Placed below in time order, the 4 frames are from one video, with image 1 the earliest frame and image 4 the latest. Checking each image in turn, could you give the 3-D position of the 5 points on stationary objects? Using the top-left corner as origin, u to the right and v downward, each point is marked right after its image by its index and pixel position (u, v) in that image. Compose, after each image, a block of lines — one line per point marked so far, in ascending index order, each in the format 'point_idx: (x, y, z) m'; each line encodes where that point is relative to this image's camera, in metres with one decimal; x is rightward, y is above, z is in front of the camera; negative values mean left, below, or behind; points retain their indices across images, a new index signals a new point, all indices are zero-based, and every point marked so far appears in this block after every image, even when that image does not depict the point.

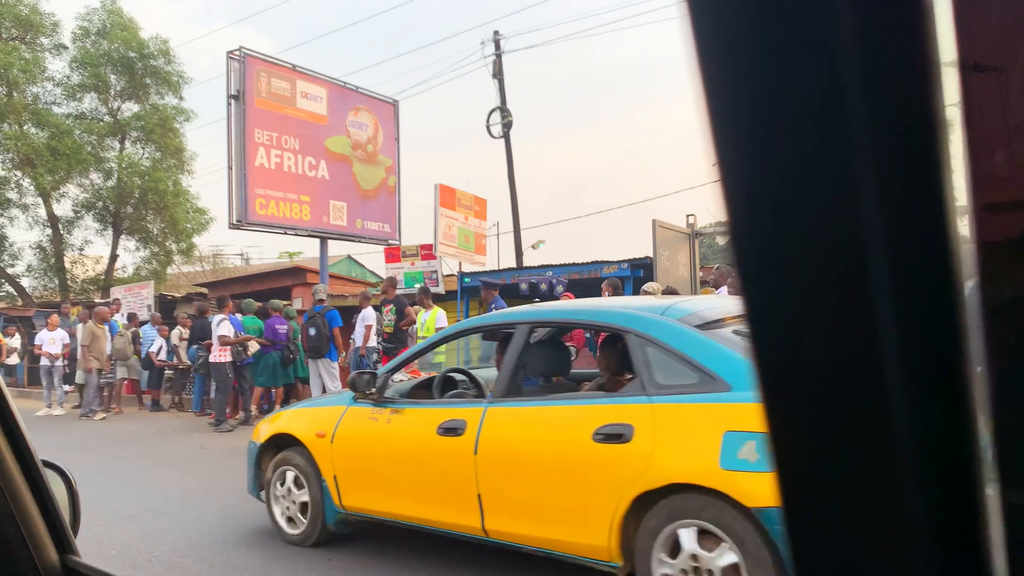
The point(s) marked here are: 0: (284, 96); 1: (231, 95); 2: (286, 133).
0: (-4.2, +3.5, +15.0) m
1: (-4.9, +3.3, +14.1) m
2: (-4.1, +2.9, +15.0) m
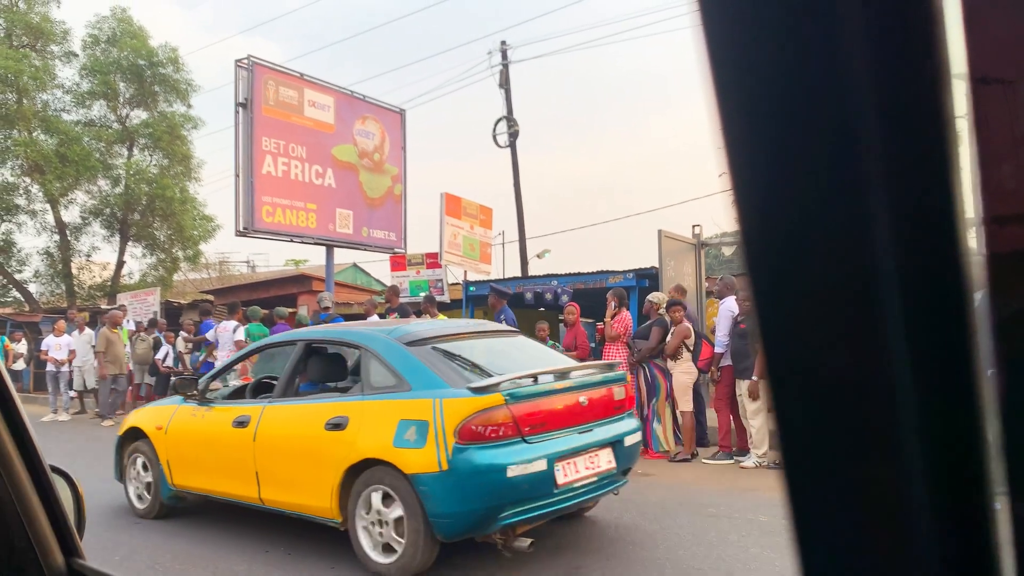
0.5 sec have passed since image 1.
0: (-4.1, +3.4, +15.1) m
1: (-4.8, +3.2, +14.2) m
2: (-4.0, +2.7, +15.1) m
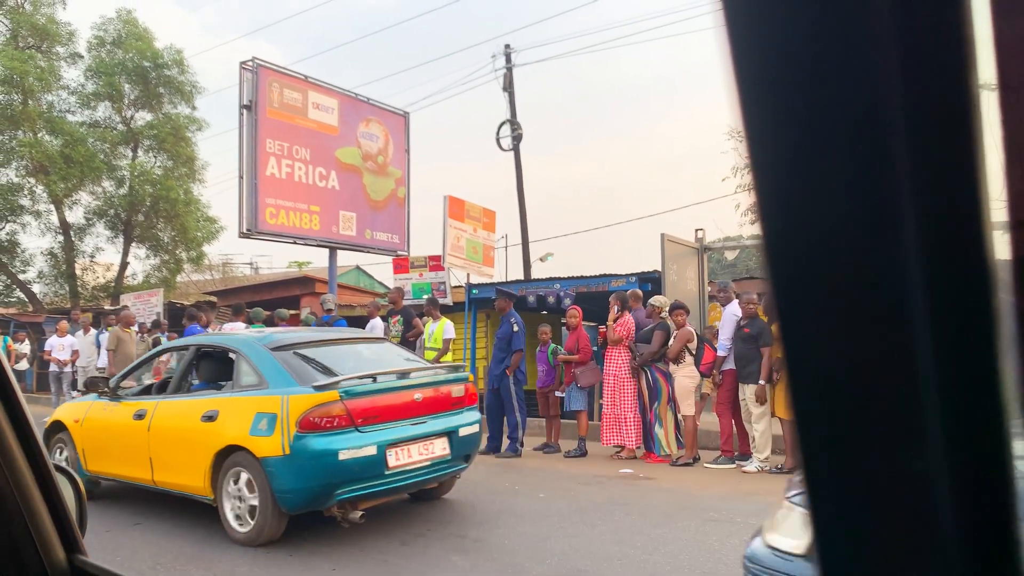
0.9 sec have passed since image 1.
0: (-4.0, +3.4, +15.1) m
1: (-4.7, +3.2, +14.2) m
2: (-4.0, +2.7, +15.1) m
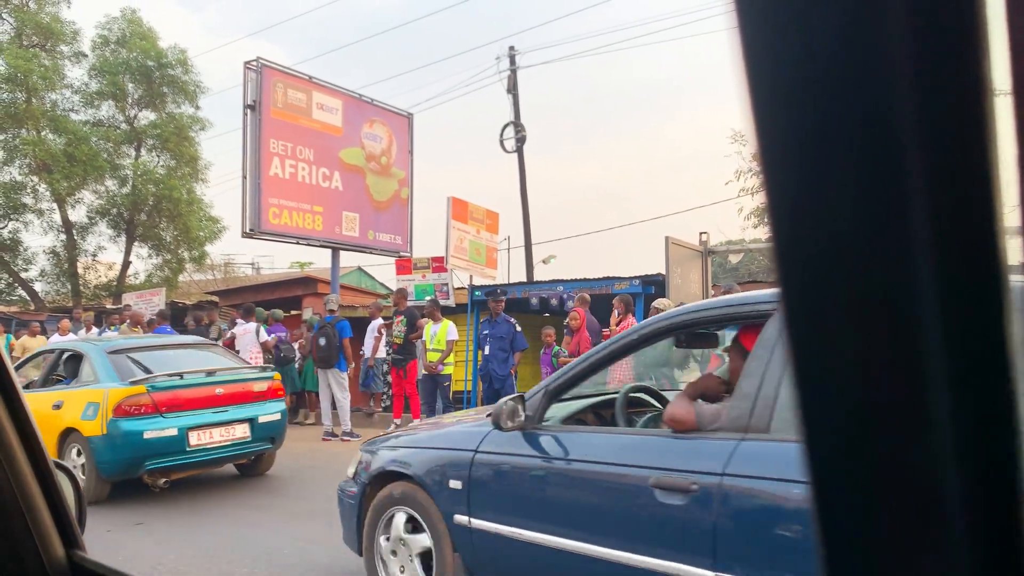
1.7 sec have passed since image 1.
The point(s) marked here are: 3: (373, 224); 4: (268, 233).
0: (-3.9, +3.4, +15.1) m
1: (-4.6, +3.2, +14.2) m
2: (-3.9, +2.7, +15.1) m
3: (-2.8, +1.3, +16.5) m
4: (-4.2, +1.0, +14.1) m
